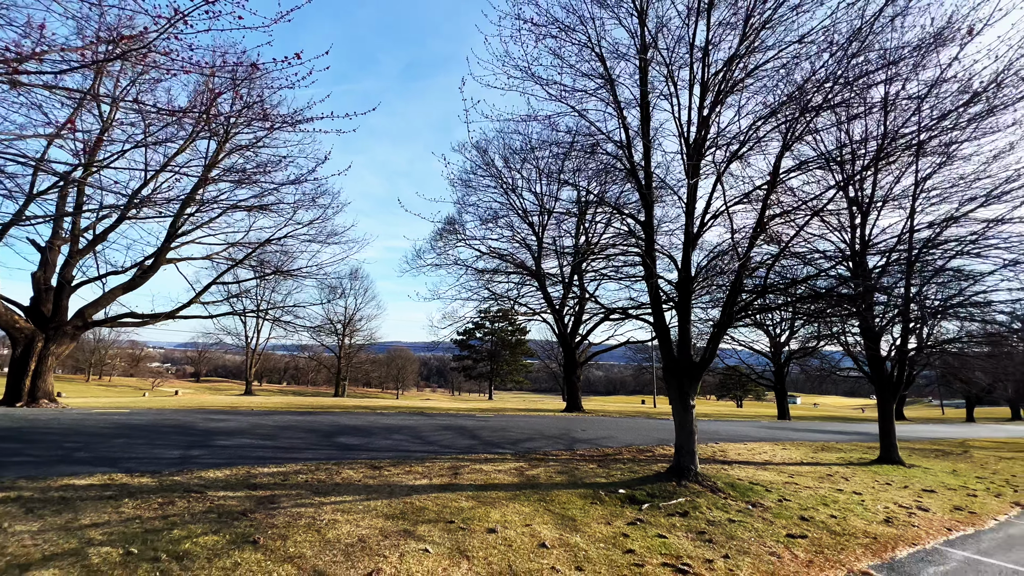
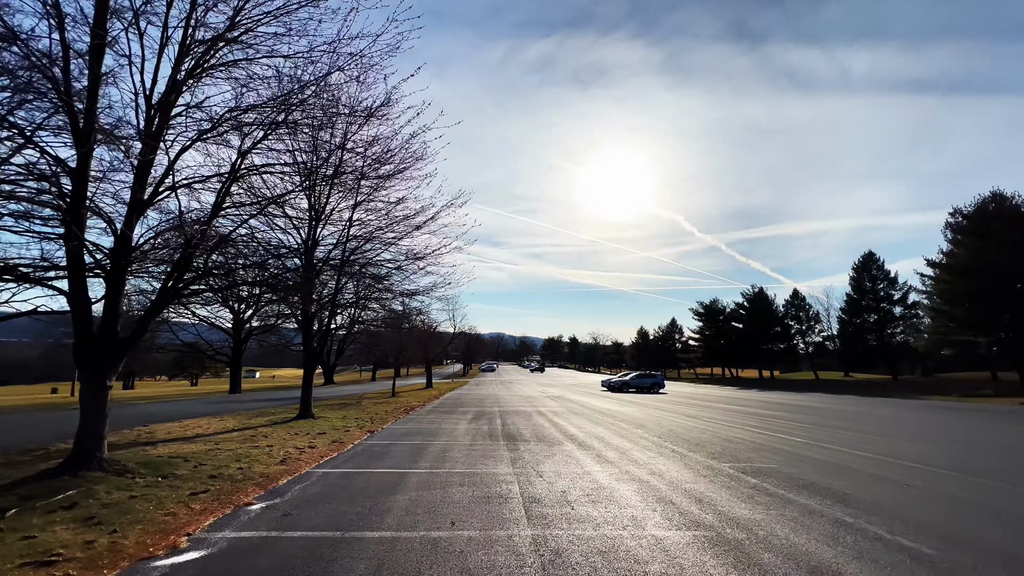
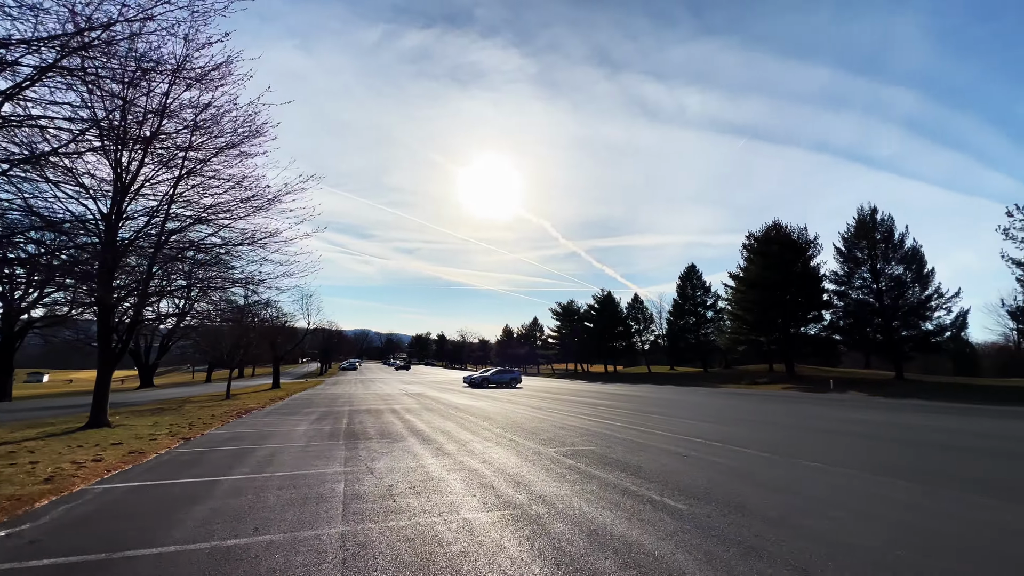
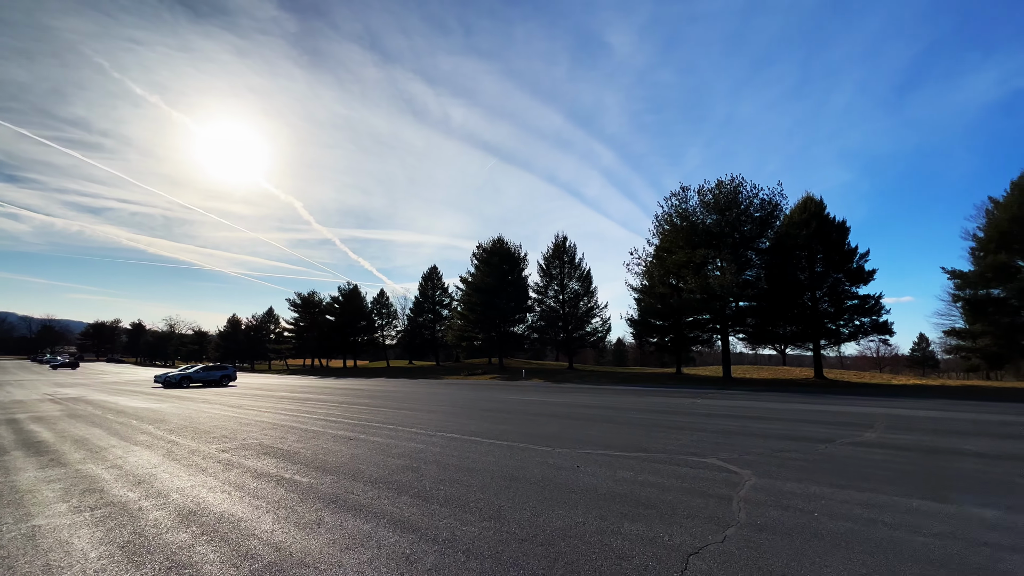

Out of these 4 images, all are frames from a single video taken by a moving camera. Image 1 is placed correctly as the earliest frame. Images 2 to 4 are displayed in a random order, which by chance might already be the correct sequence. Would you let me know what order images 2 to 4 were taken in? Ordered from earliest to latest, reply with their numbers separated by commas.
2, 3, 4
